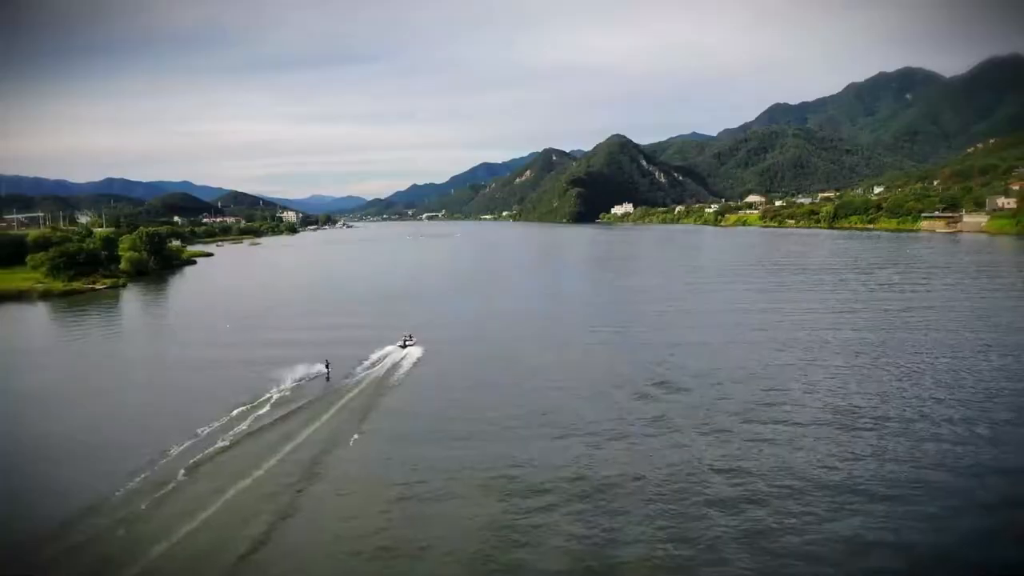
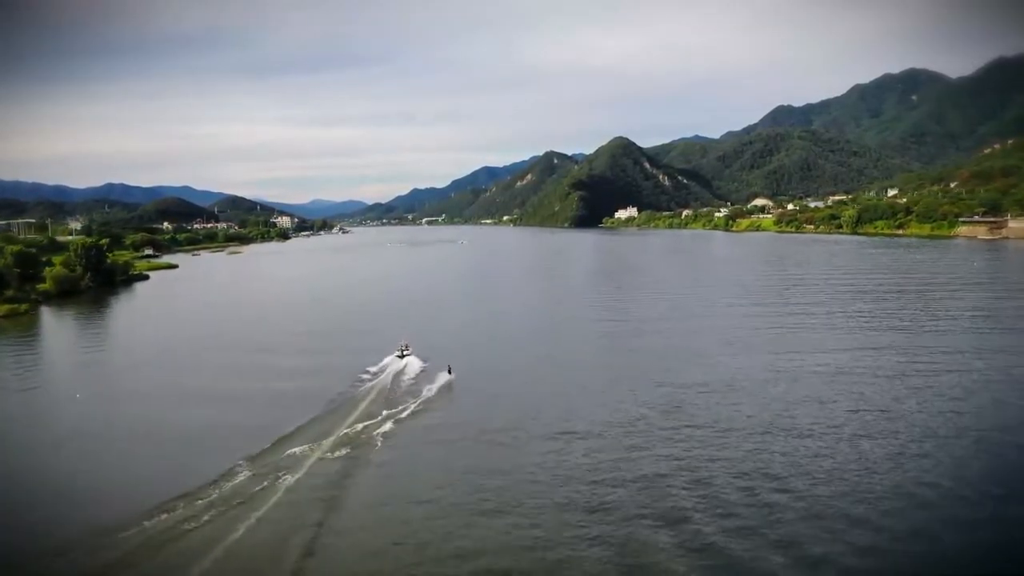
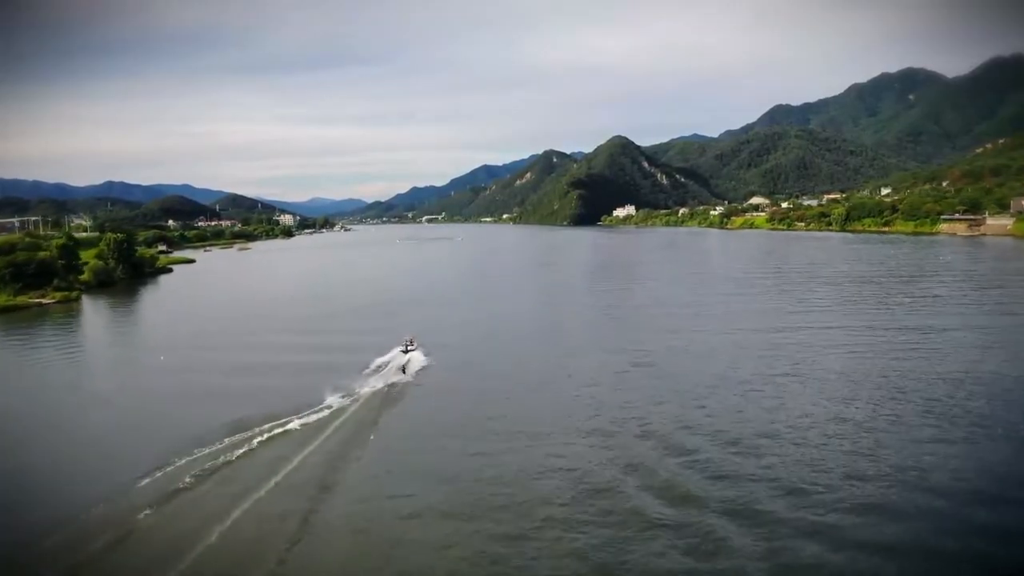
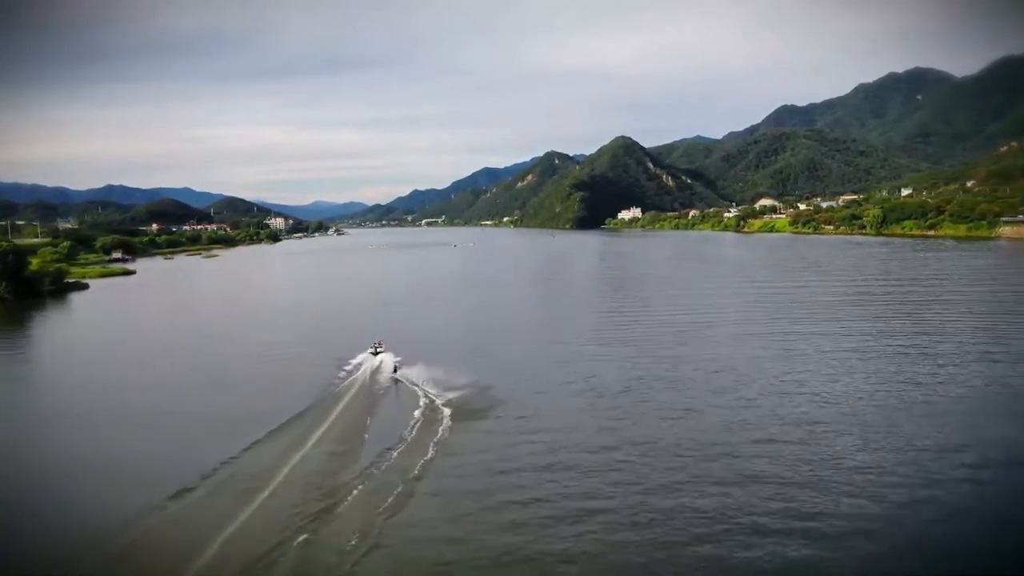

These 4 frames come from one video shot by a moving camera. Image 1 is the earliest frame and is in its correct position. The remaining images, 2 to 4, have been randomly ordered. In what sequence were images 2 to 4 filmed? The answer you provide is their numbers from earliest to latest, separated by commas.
3, 2, 4
